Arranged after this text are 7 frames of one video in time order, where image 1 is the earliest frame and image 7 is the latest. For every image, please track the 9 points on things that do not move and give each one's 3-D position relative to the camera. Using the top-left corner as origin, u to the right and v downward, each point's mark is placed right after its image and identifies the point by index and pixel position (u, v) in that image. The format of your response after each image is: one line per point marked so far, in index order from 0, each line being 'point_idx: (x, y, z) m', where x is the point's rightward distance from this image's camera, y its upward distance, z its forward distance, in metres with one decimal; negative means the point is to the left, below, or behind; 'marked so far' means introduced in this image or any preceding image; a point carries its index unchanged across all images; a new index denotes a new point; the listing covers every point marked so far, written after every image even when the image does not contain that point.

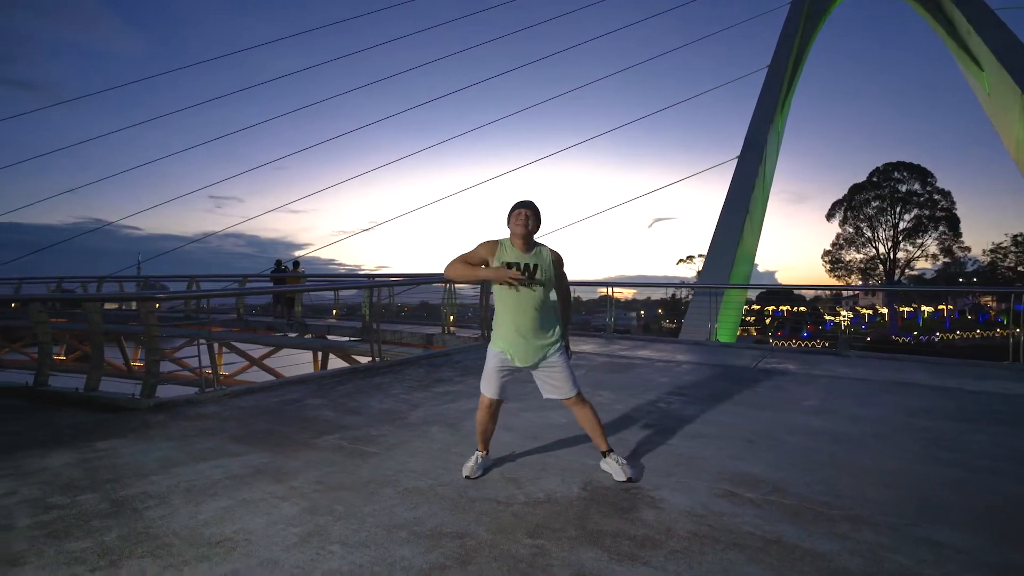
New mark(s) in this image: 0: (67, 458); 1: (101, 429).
0: (-2.8, -1.1, +3.5) m
1: (-3.0, -1.0, +4.2) m
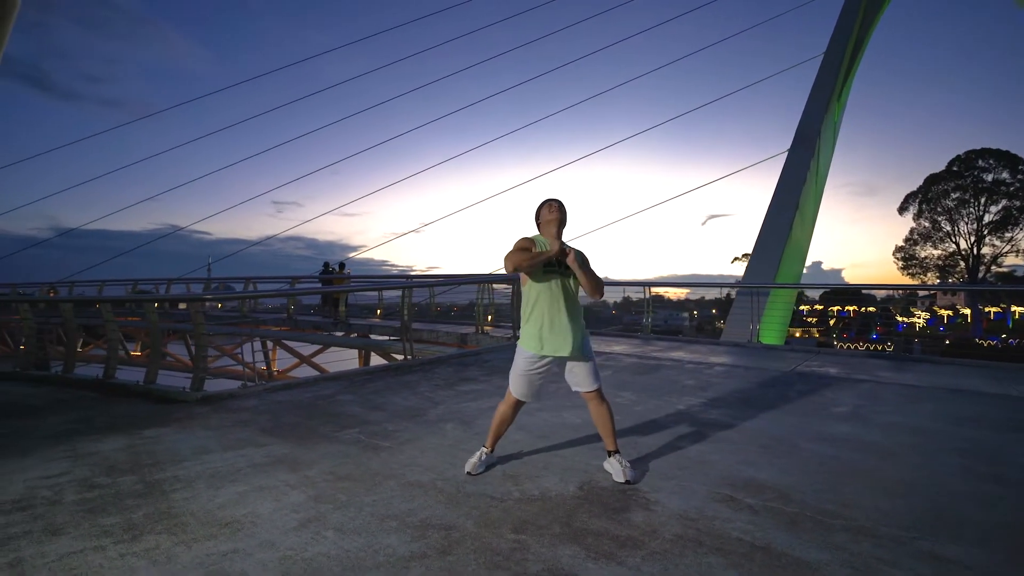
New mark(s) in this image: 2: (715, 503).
0: (-2.7, -1.1, +3.9) m
1: (-2.9, -1.1, +4.6) m
2: (+1.1, -1.2, +3.2) m
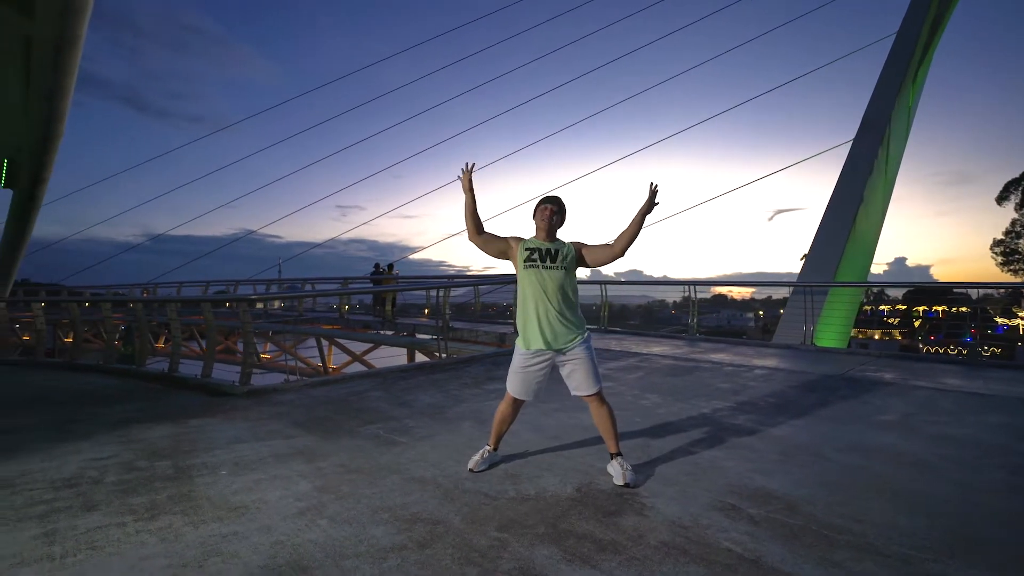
0: (-2.7, -1.1, +4.3) m
1: (-2.8, -1.1, +5.0) m
2: (+1.1, -1.2, +3.1) m
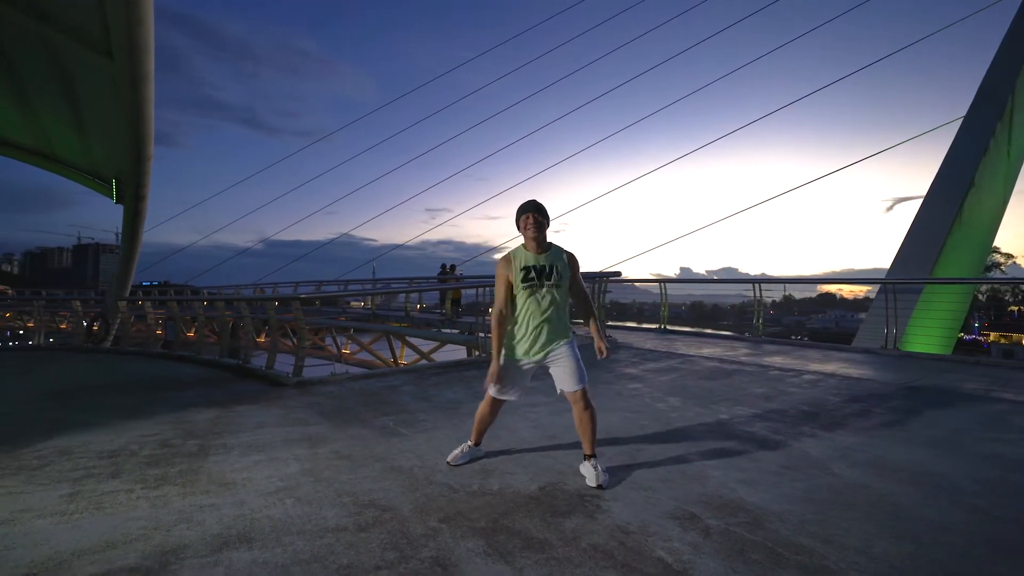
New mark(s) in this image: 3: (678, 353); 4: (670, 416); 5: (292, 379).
0: (-2.6, -1.1, +4.9) m
1: (-2.6, -1.1, +5.6) m
2: (+0.8, -1.2, +2.9) m
3: (+1.9, -0.8, +6.7) m
4: (+1.3, -1.0, +4.6) m
5: (-2.4, -1.0, +6.1) m
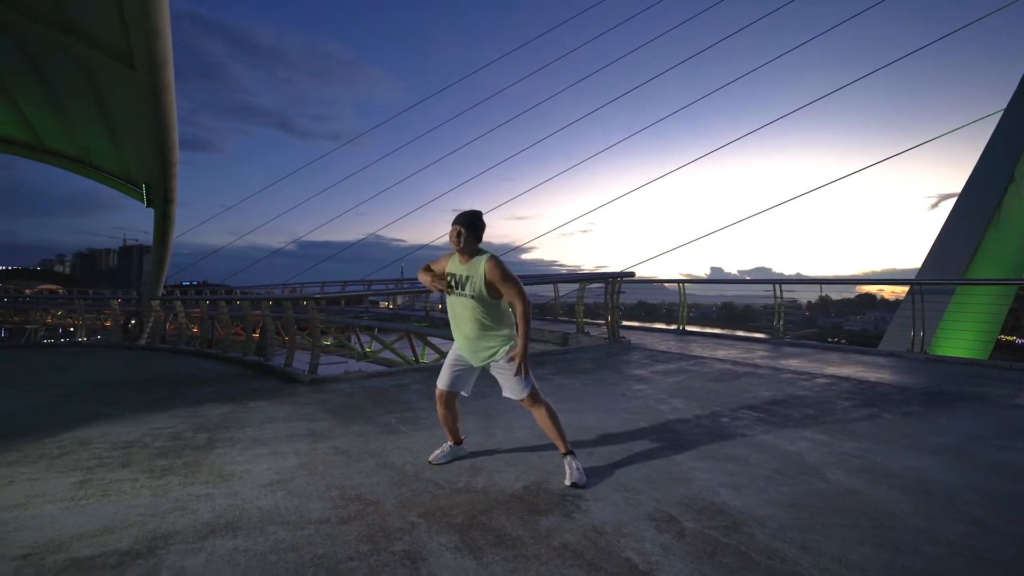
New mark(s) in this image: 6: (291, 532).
0: (-2.6, -1.1, +5.1) m
1: (-2.5, -1.1, +5.8) m
2: (+0.7, -1.2, +2.9) m
3: (+2.1, -0.8, +6.6) m
4: (+1.3, -1.0, +4.5) m
5: (-2.3, -1.0, +6.3) m
6: (-1.1, -1.2, +2.8) m
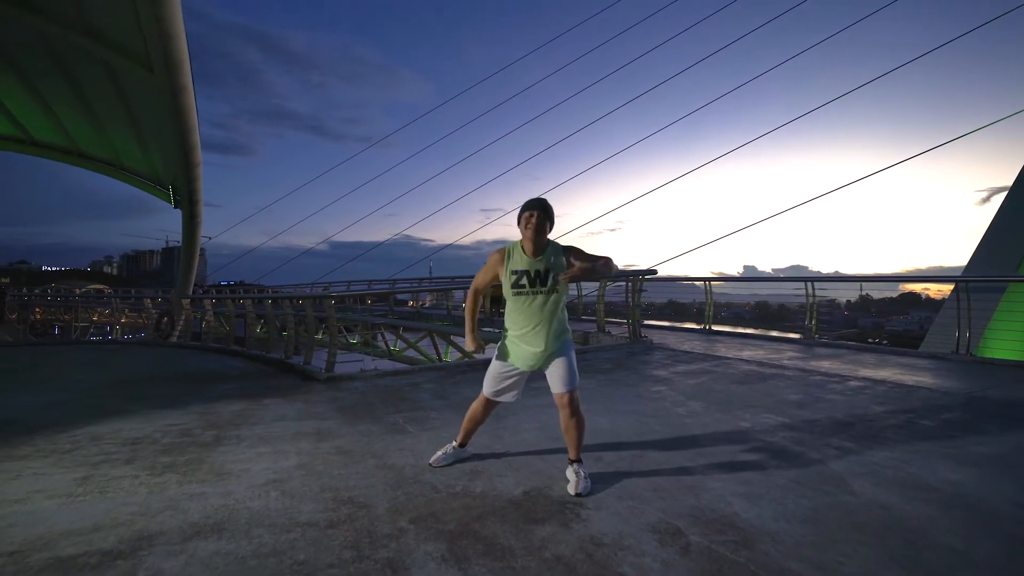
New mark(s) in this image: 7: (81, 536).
0: (-2.5, -1.1, +5.1) m
1: (-2.4, -1.0, +5.8) m
2: (+0.7, -1.2, +2.7) m
3: (+2.3, -0.8, +6.3) m
4: (+1.3, -1.0, +4.3) m
5: (-2.1, -1.0, +6.3) m
6: (-1.1, -1.2, +2.7) m
7: (-2.0, -1.2, +2.7) m
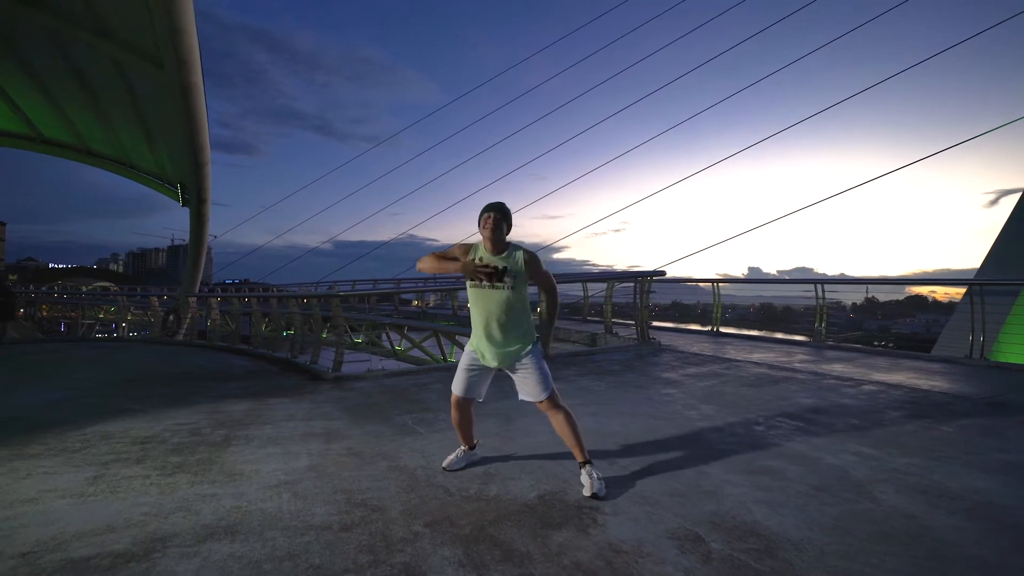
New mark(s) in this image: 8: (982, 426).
0: (-2.4, -1.1, +5.1) m
1: (-2.3, -1.0, +5.8) m
2: (+0.8, -1.2, +2.7) m
3: (+2.4, -0.8, +6.3) m
4: (+1.4, -1.0, +4.3) m
5: (-2.0, -1.0, +6.3) m
6: (-1.0, -1.2, +2.7) m
7: (-1.9, -1.2, +2.6) m
8: (+3.4, -1.0, +4.0) m
